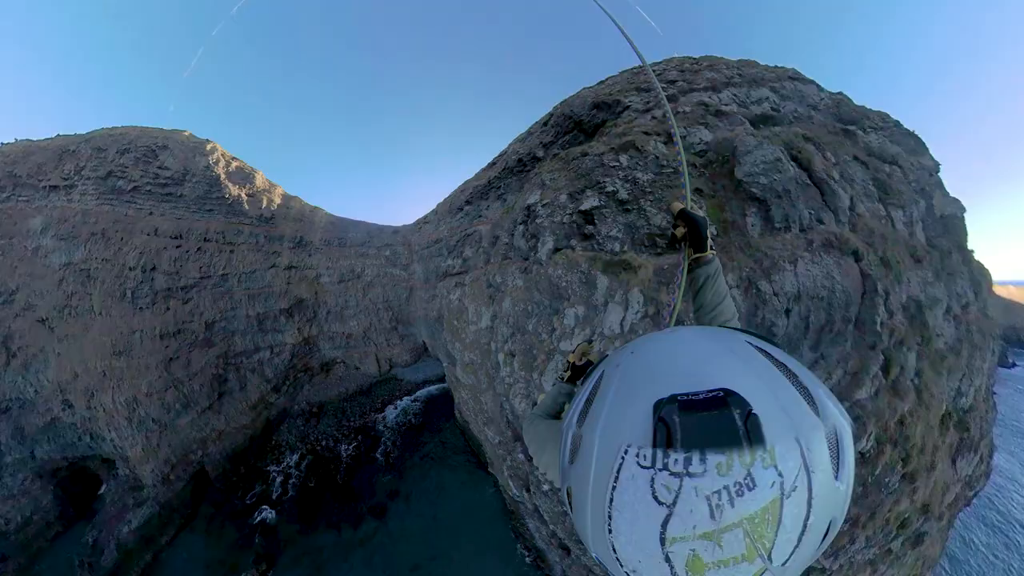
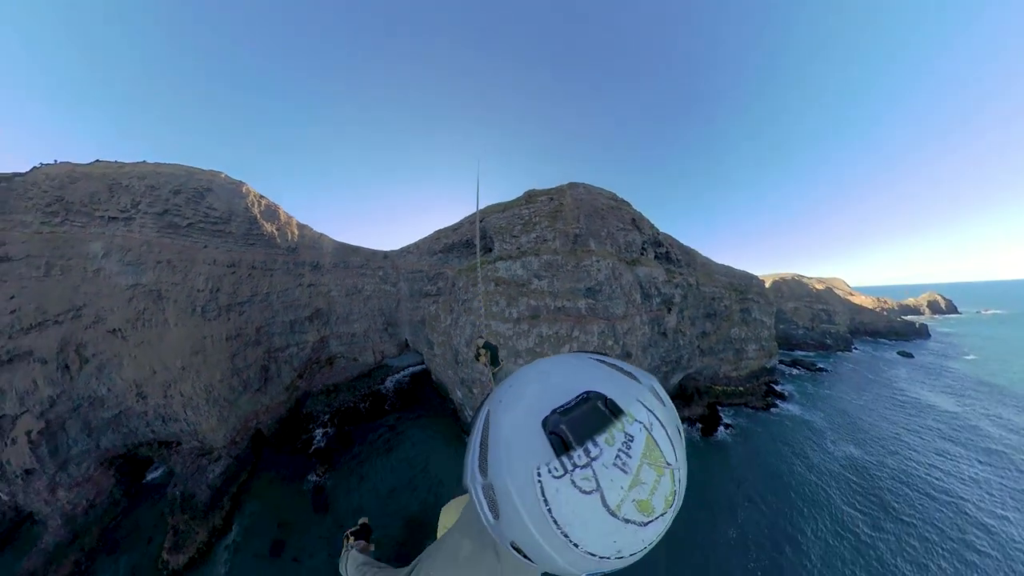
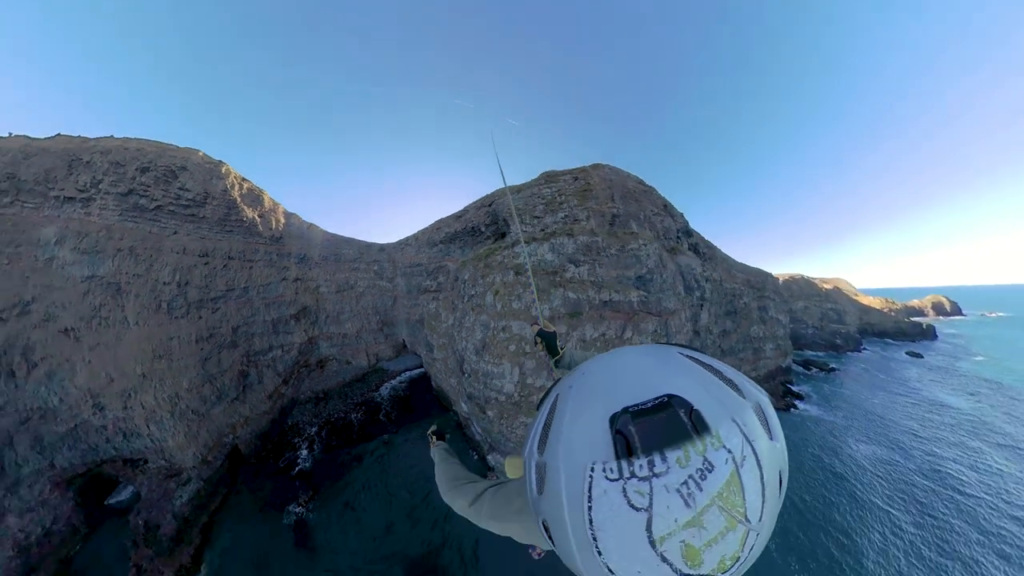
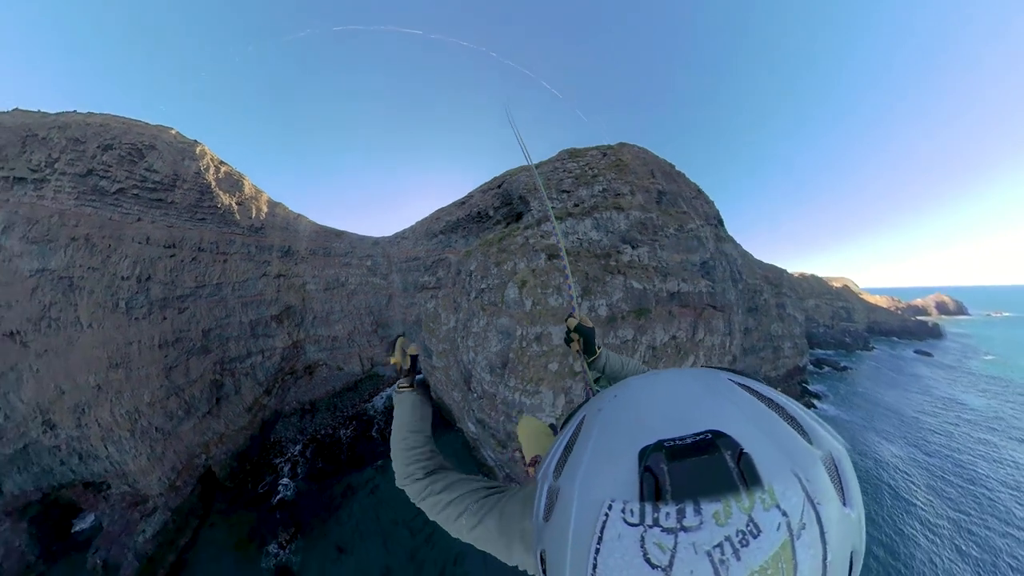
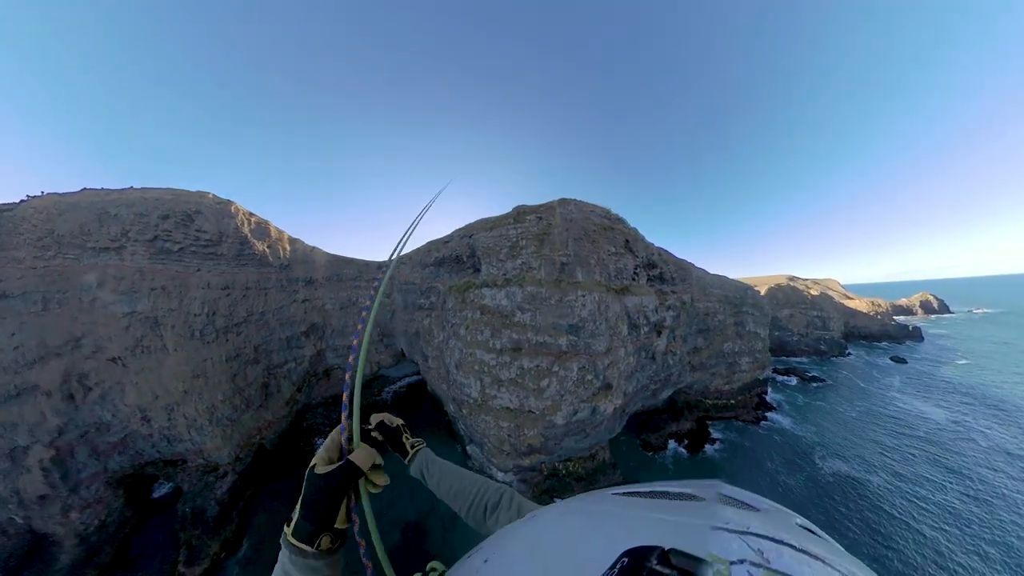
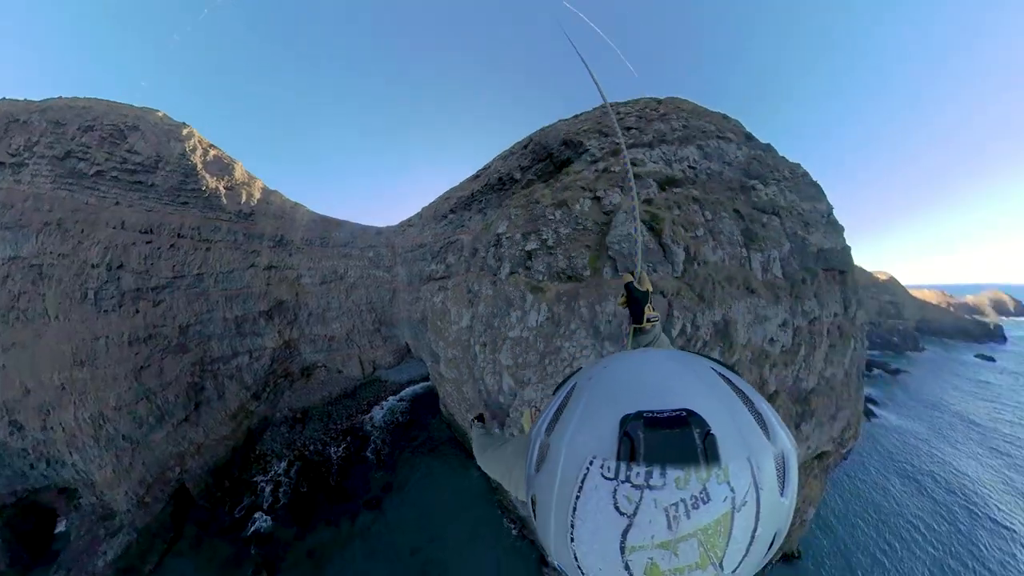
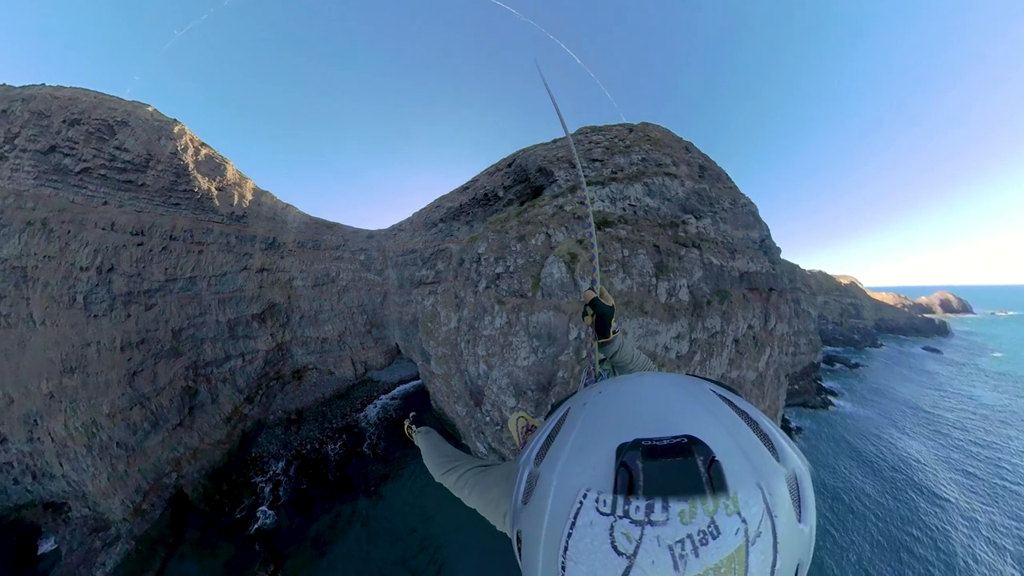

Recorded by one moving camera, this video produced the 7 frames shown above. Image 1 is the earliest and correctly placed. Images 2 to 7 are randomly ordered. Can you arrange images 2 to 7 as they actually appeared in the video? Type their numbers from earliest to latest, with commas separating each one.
6, 7, 4, 3, 2, 5
